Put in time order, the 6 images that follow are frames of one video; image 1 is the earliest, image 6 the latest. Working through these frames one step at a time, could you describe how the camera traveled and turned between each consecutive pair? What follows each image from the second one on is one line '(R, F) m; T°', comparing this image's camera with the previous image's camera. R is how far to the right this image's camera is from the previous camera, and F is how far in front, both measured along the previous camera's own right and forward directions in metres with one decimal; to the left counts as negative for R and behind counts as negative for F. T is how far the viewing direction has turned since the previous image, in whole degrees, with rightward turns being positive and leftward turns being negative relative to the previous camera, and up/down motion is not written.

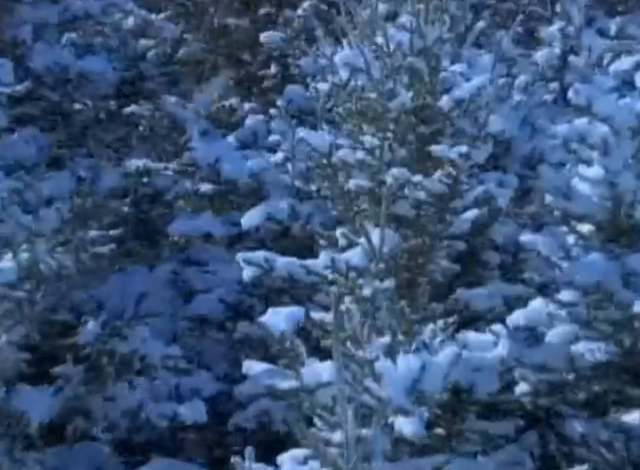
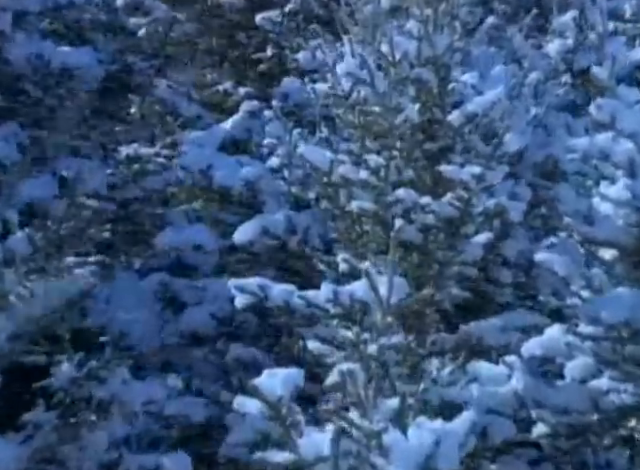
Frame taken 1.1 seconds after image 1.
(0.0, +0.5) m; +1°
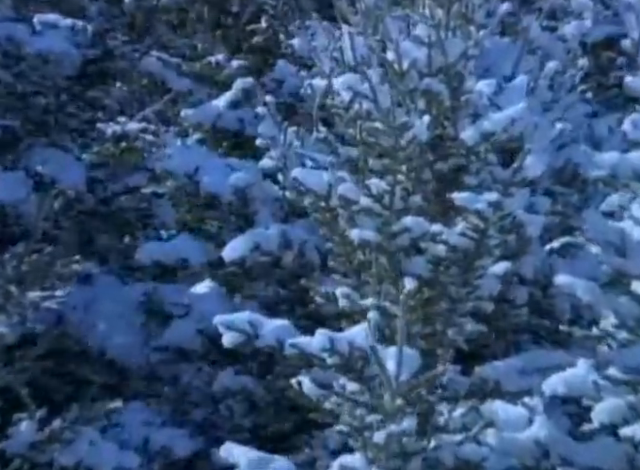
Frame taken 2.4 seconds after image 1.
(0.0, +0.5) m; 0°
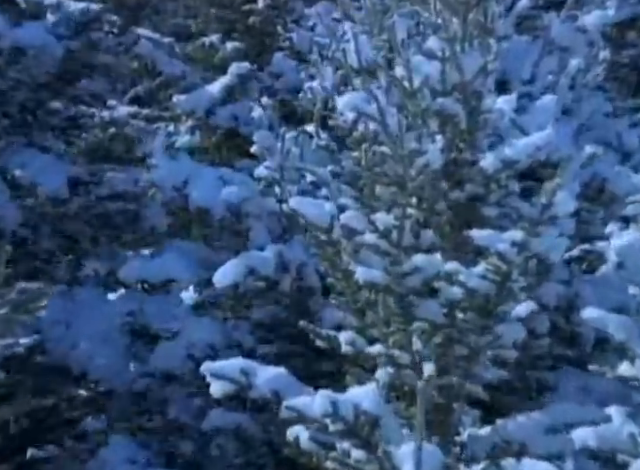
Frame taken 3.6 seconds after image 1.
(0.0, +0.5) m; 0°
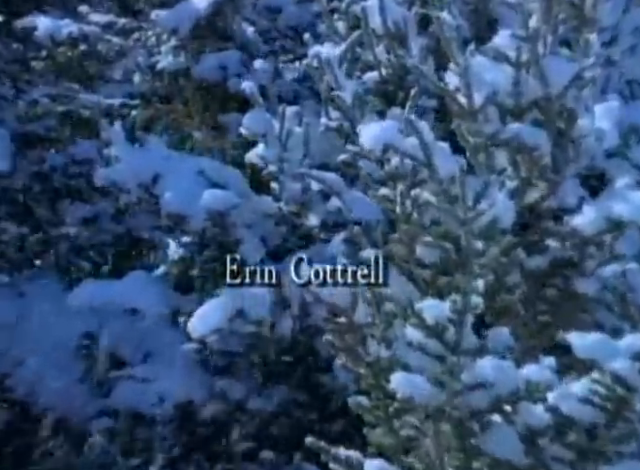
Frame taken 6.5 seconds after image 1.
(0.0, +1.2) m; 0°
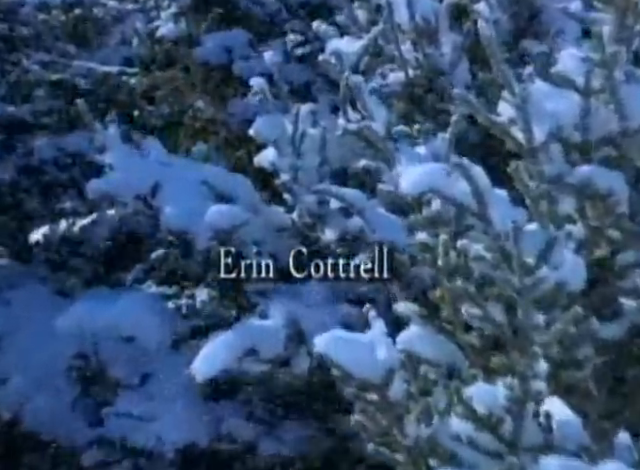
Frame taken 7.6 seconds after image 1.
(0.0, +0.4) m; 0°
